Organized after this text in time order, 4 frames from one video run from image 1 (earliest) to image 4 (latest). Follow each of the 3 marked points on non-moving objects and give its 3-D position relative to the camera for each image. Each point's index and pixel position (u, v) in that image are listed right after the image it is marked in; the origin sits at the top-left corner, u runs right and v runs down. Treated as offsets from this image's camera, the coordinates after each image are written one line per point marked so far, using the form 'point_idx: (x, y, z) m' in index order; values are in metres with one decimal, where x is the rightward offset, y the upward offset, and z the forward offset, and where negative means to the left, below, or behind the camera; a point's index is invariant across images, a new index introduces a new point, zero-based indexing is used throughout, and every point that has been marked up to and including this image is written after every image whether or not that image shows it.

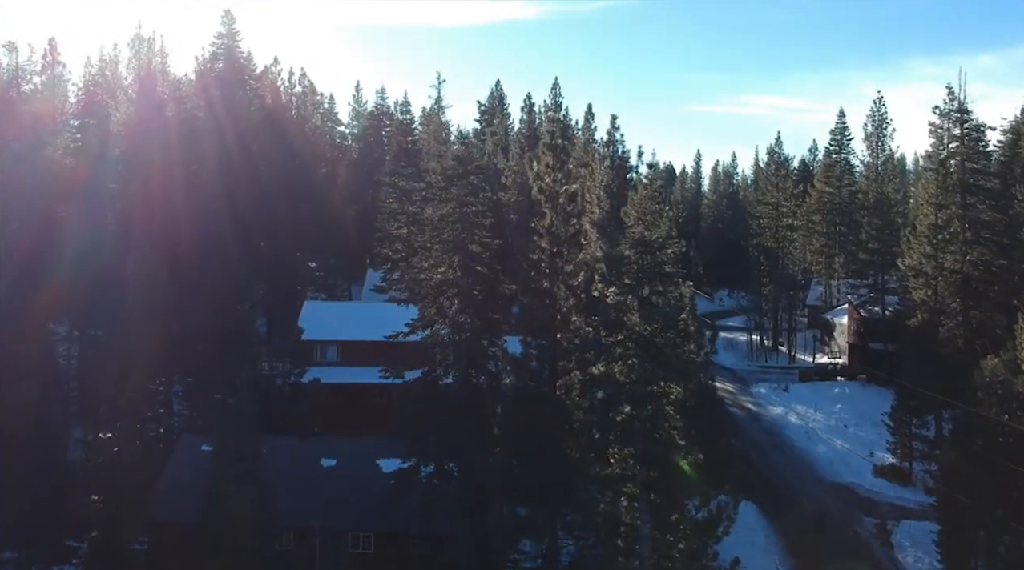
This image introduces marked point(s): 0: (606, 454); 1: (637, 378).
0: (+1.6, -3.0, +12.4) m
1: (+2.0, -1.5, +11.5) m
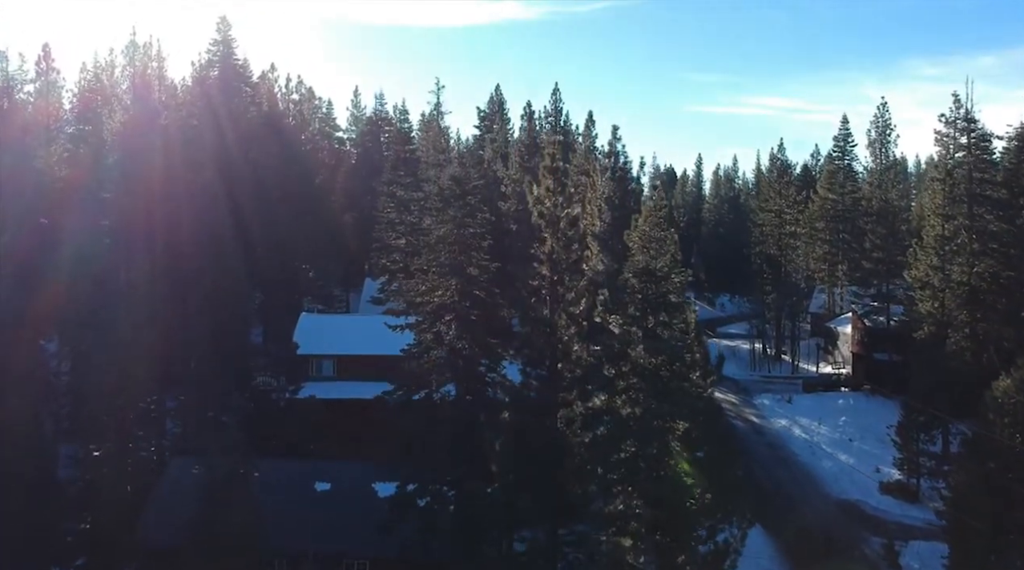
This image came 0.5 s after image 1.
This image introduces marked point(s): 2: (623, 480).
0: (+1.6, -3.4, +11.9) m
1: (+2.0, -2.0, +11.0) m
2: (+1.7, -3.0, +11.1) m
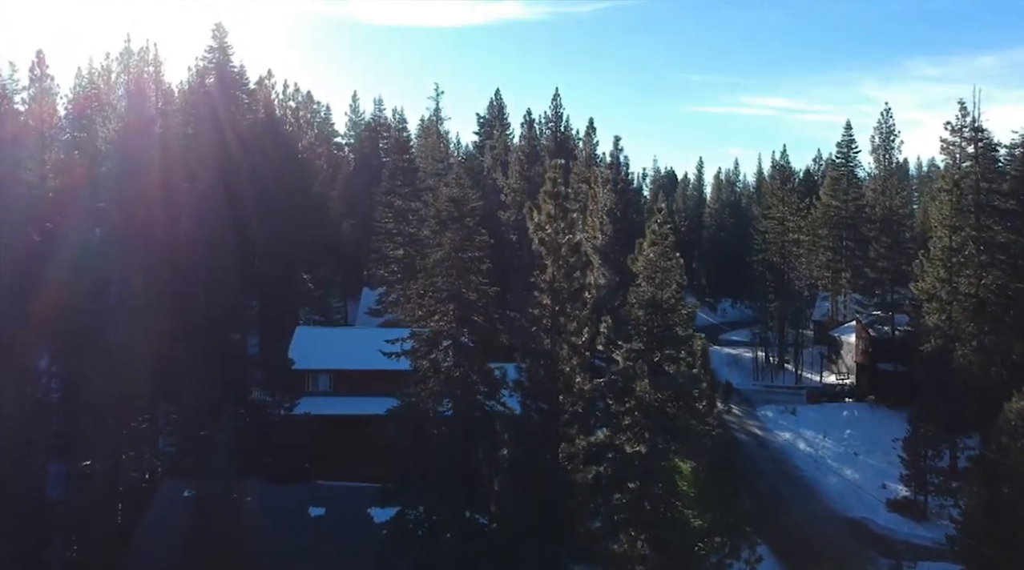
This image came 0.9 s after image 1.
0: (+1.6, -3.9, +11.4) m
1: (+2.0, -2.4, +10.5) m
2: (+1.7, -3.5, +10.7) m
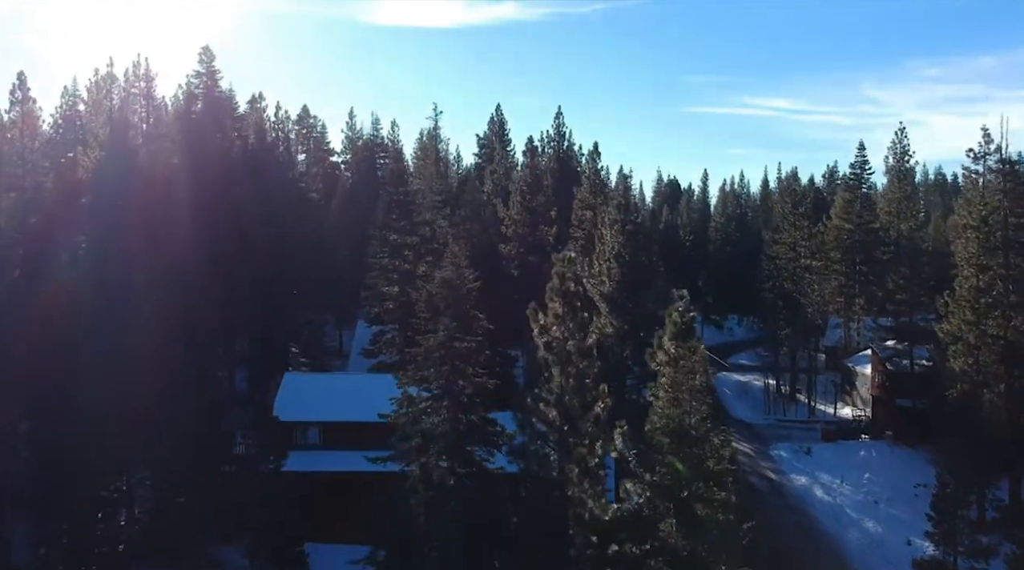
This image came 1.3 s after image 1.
0: (+1.6, -5.4, +9.9) m
1: (+2.0, -3.9, +9.0) m
2: (+1.7, -5.0, +9.1) m
